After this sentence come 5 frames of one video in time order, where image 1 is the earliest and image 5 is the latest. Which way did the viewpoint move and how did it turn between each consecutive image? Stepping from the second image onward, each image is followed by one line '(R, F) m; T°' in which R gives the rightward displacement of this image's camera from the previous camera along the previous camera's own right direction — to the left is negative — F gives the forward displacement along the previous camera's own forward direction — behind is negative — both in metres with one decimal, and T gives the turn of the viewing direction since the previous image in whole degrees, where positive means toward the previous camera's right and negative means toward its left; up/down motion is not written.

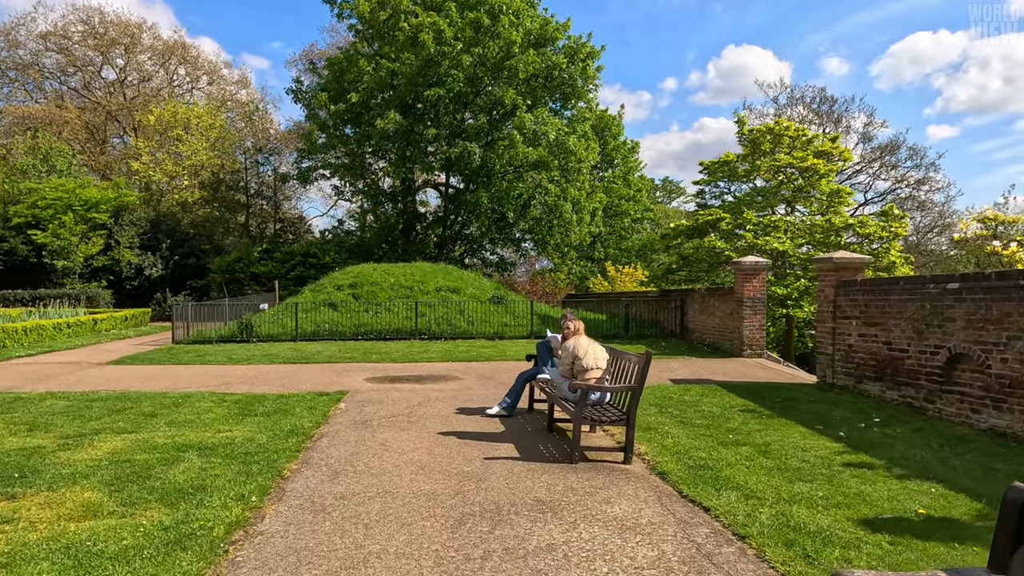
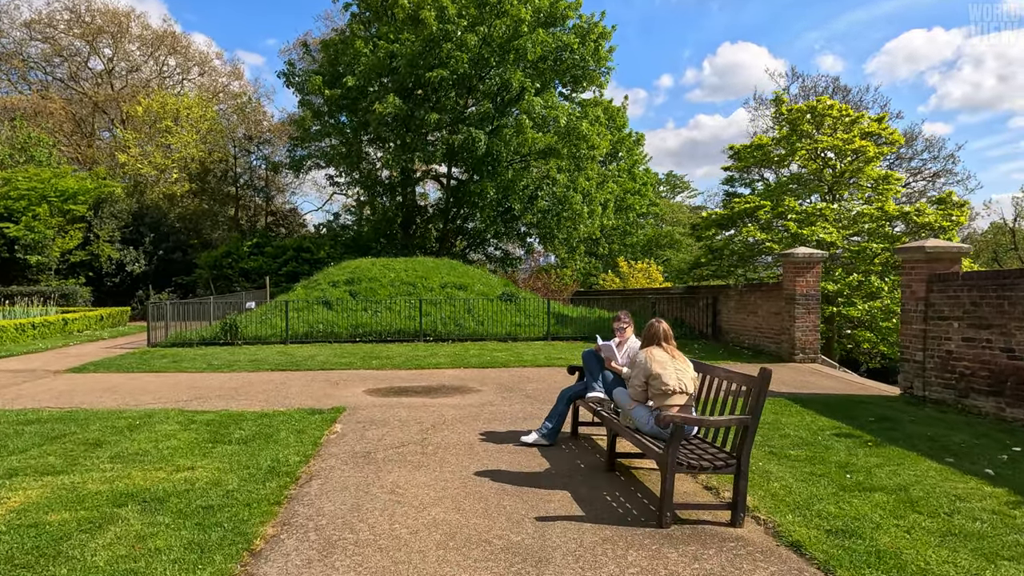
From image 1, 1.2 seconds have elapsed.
(-0.4, +1.7) m; 0°
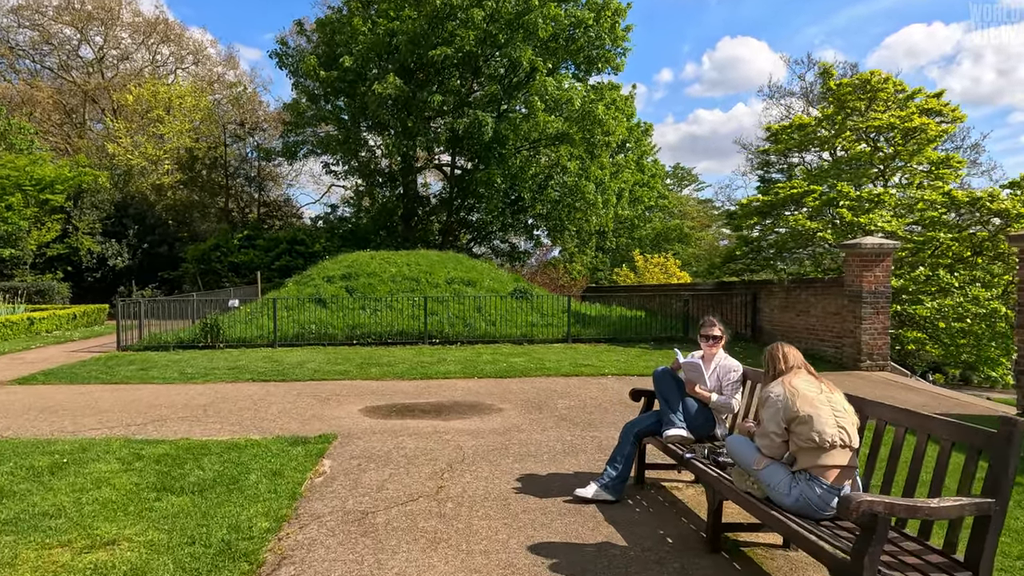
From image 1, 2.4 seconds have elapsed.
(-0.3, +1.7) m; 0°
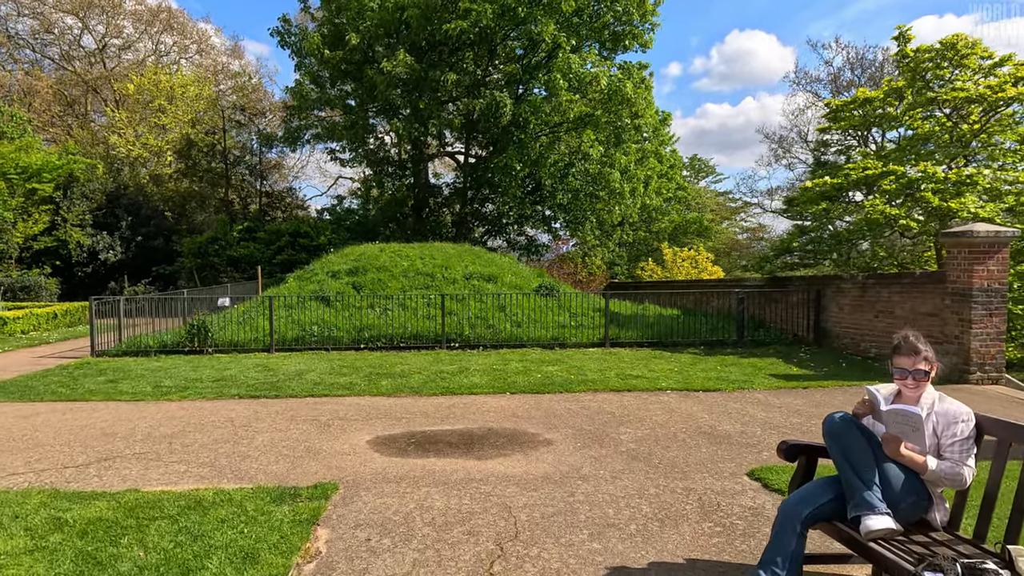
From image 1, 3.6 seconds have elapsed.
(-0.4, +1.7) m; -1°
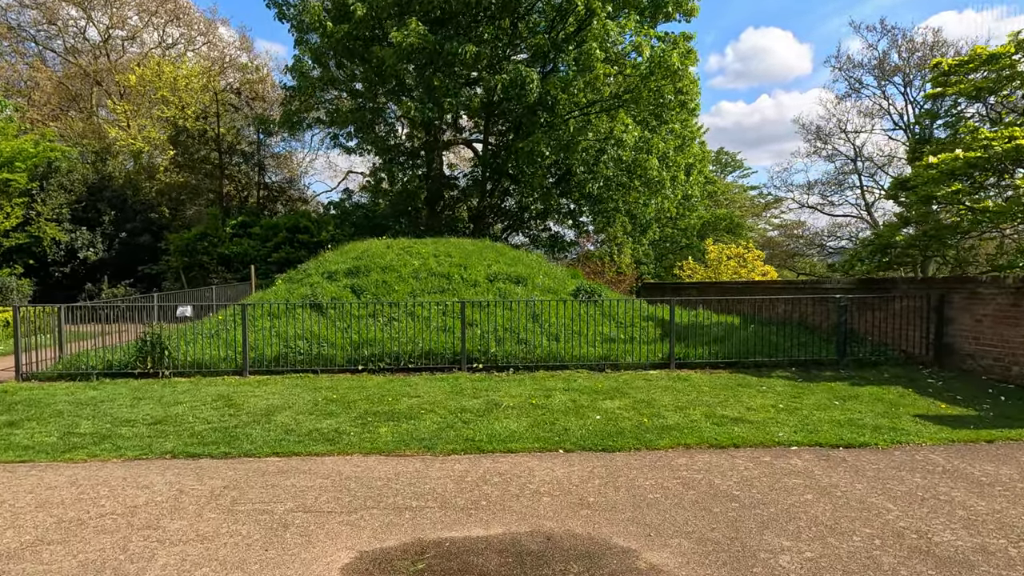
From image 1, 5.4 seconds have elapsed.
(-0.4, +2.6) m; -1°
